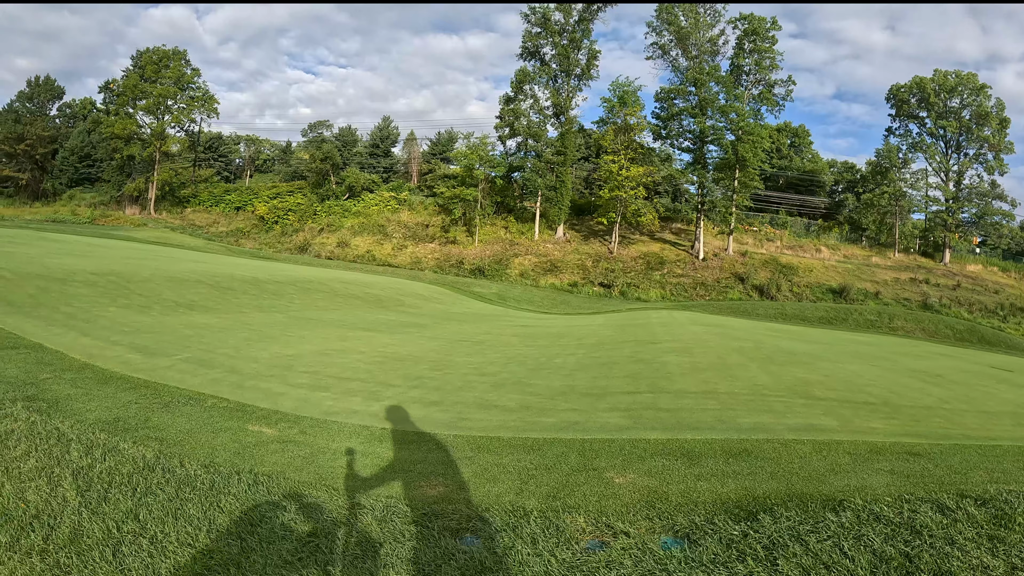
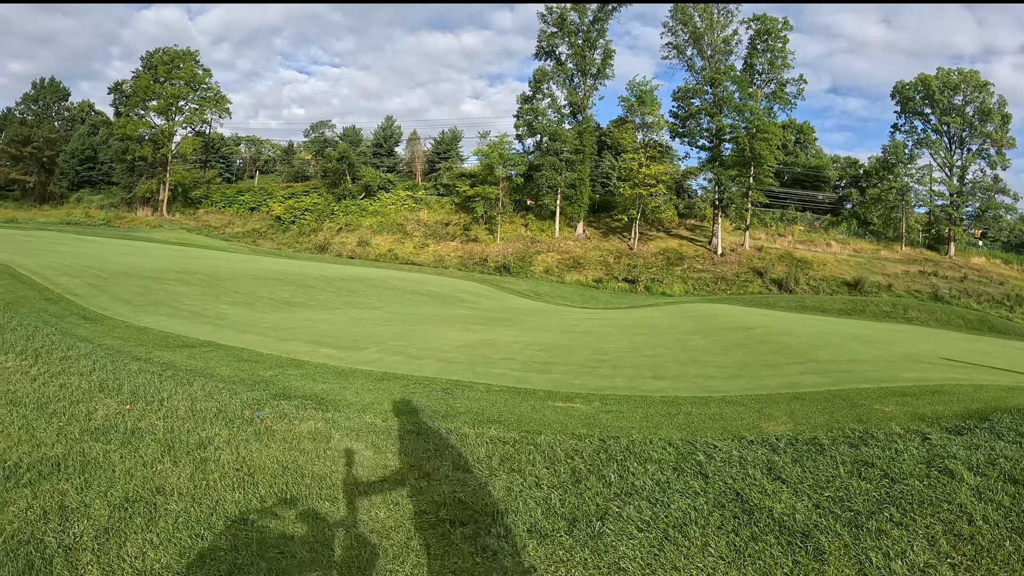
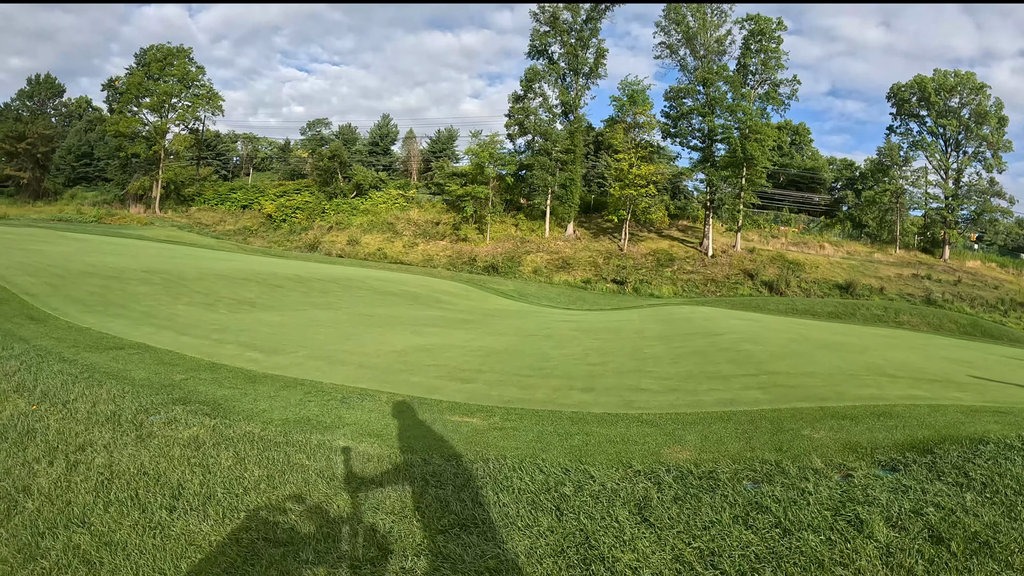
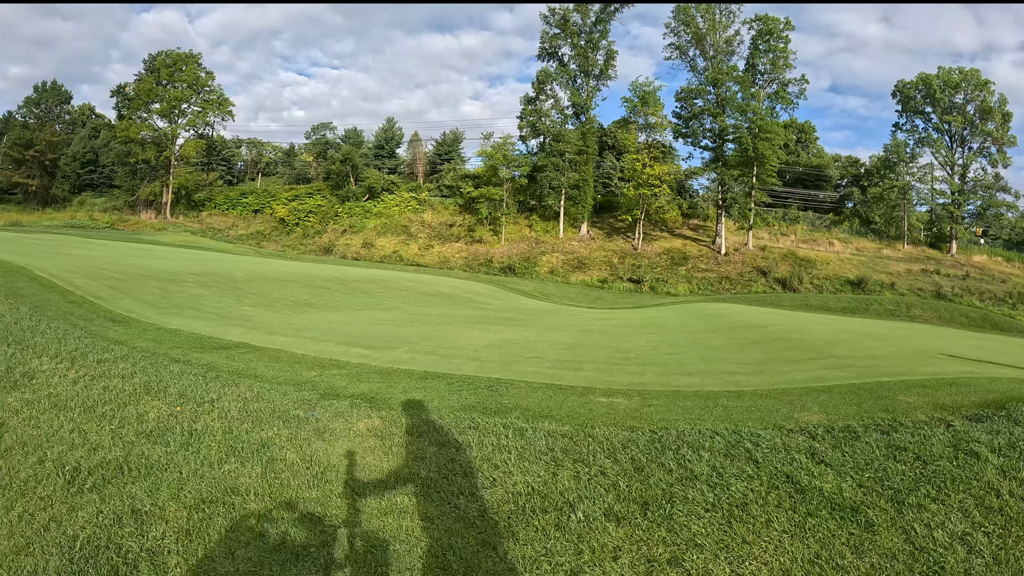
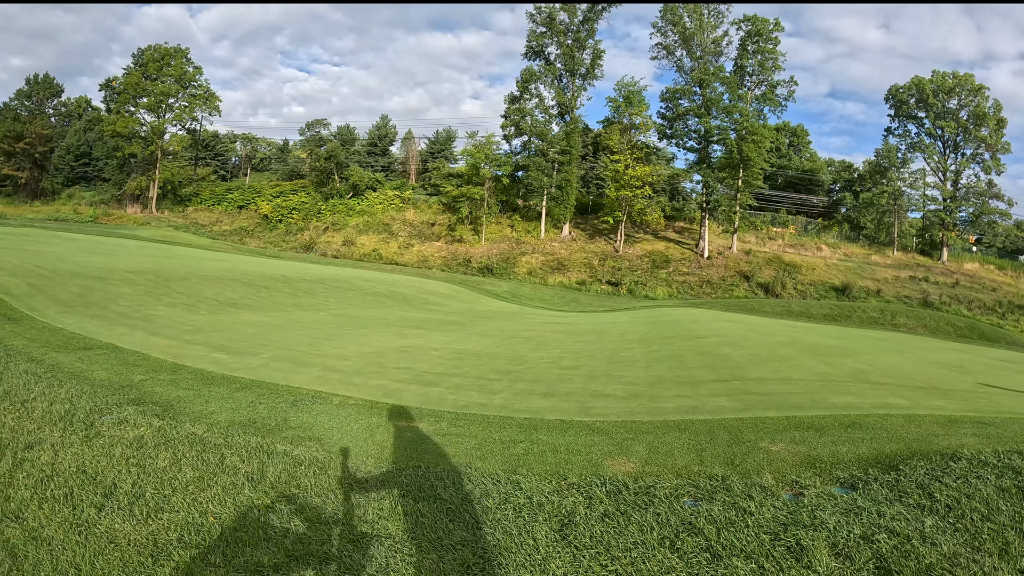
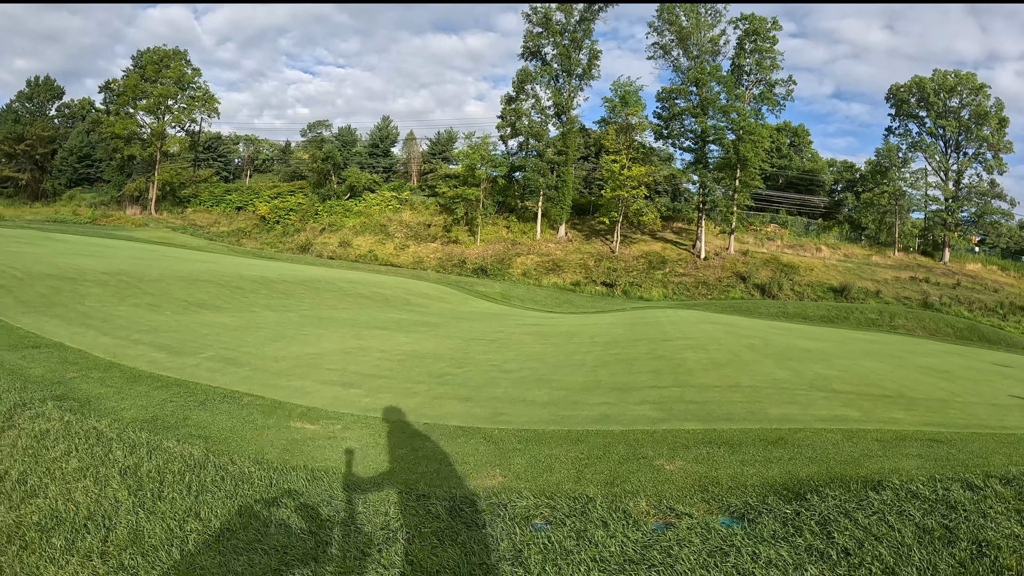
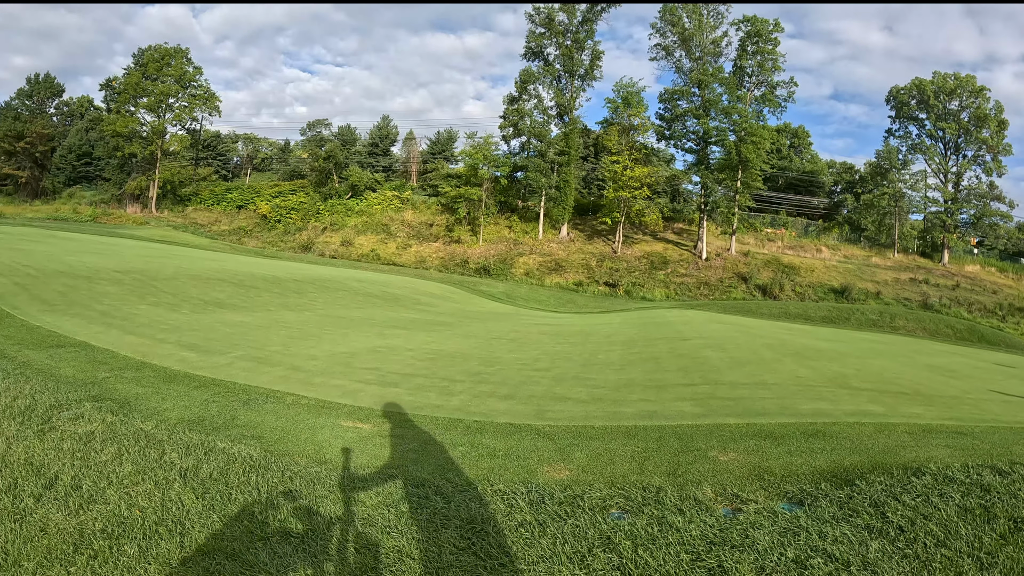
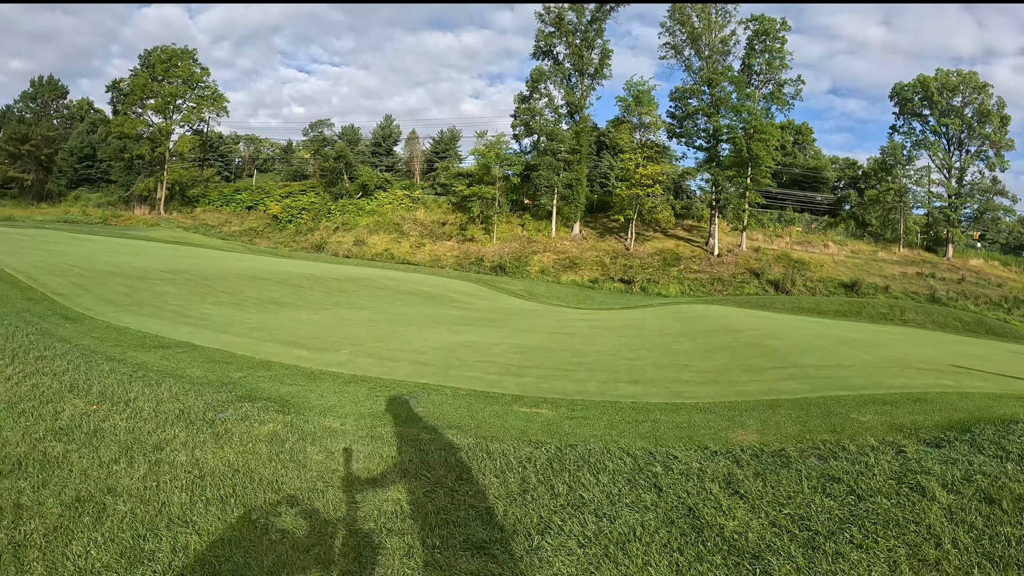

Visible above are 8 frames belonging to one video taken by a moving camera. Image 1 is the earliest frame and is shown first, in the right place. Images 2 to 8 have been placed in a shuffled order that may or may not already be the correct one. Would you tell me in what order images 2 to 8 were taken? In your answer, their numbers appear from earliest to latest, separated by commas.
6, 7, 5, 3, 8, 2, 4
